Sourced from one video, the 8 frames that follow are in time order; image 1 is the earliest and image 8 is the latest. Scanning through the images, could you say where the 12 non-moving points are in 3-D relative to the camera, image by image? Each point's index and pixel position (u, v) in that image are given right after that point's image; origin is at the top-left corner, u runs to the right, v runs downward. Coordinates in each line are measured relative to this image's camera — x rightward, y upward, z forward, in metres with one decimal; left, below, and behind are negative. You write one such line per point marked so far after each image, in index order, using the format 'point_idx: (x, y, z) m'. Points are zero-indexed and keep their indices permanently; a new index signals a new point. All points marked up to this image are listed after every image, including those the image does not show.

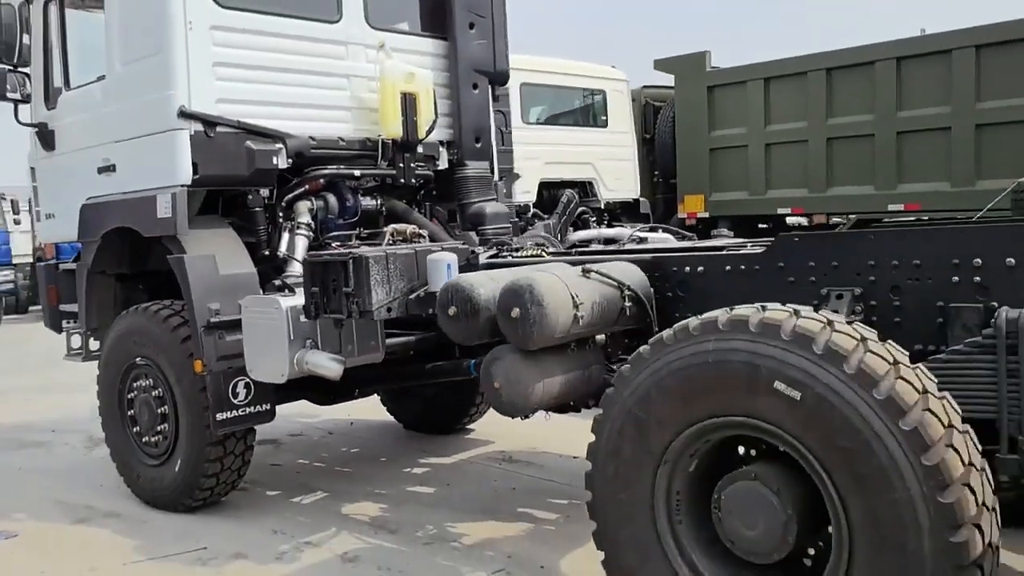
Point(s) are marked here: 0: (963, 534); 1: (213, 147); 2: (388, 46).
0: (+1.0, -0.5, +1.9) m
1: (-1.4, +0.6, +4.1) m
2: (-0.7, +1.3, +4.8) m
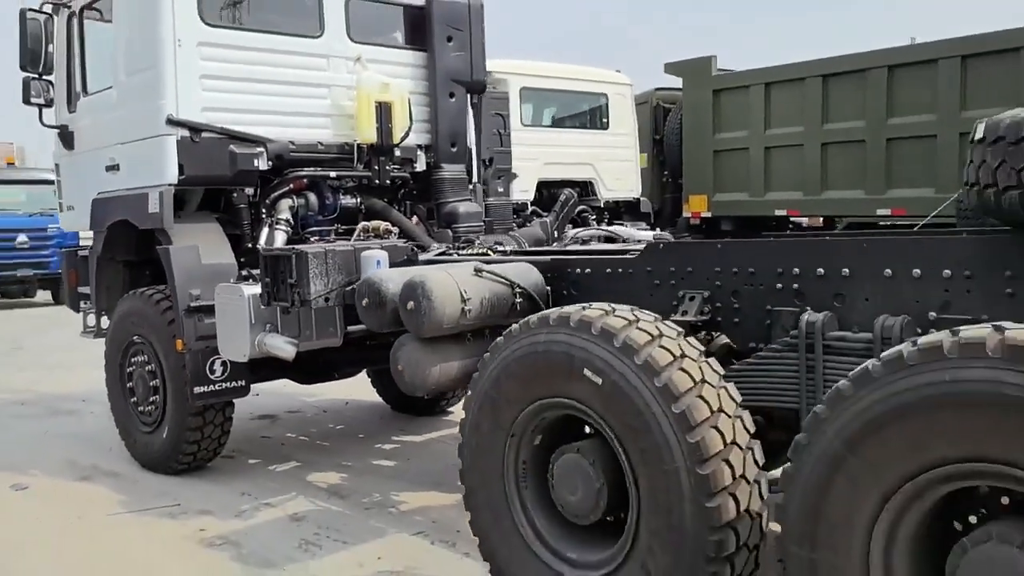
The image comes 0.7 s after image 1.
0: (+0.5, -0.5, +2.3) m
1: (-1.6, +0.7, +4.6) m
2: (-0.9, +1.3, +5.3) m
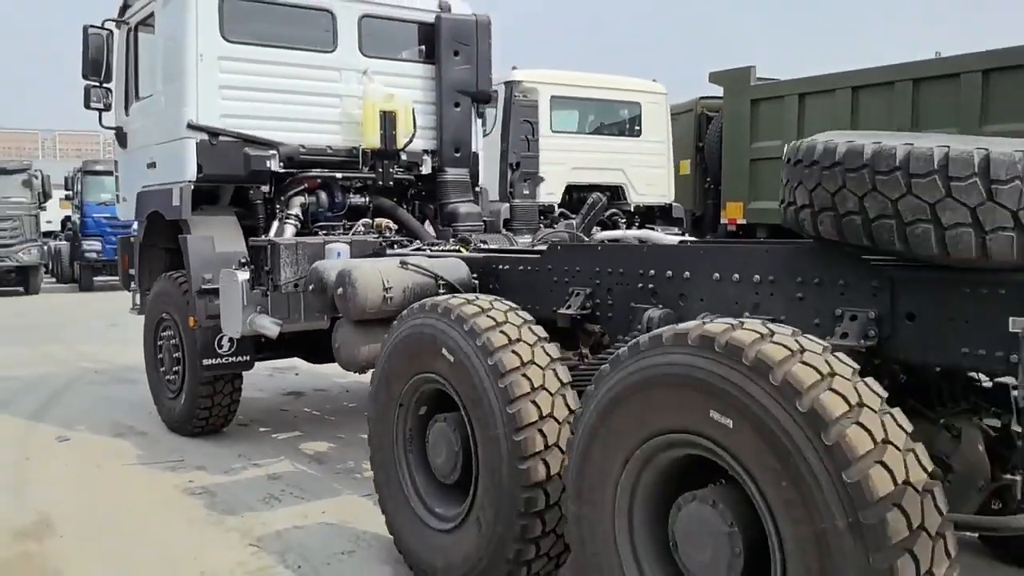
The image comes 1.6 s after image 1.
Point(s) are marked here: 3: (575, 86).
0: (+0.1, -0.5, +2.7) m
1: (-1.7, +0.8, +5.3) m
2: (-0.9, +1.4, +5.8) m
3: (+0.6, +1.9, +8.3) m
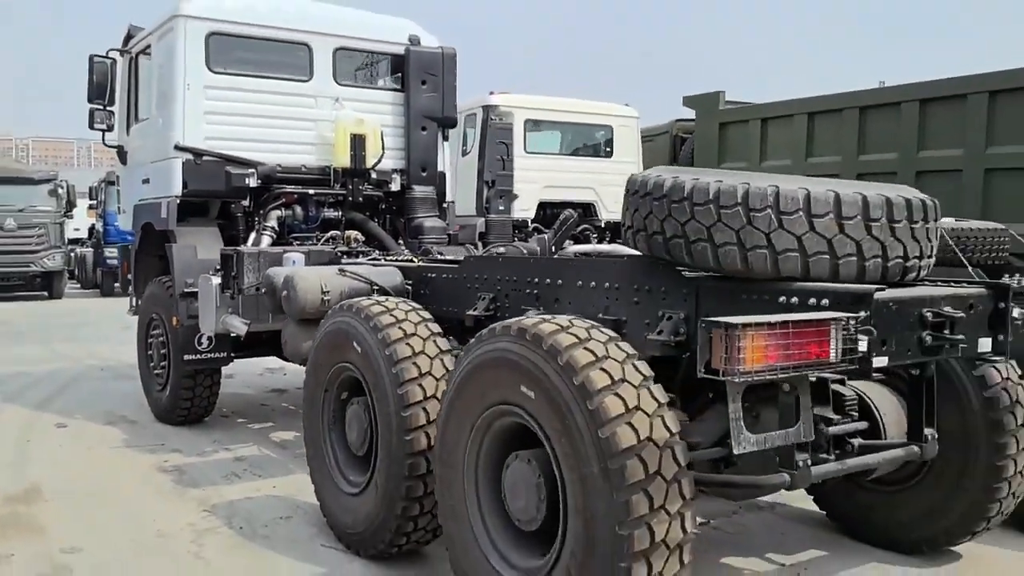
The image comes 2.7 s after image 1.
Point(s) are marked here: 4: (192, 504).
0: (-0.4, -0.5, +3.3) m
1: (-2.1, +0.8, +5.9) m
2: (-1.2, +1.4, +6.4) m
3: (+0.4, +1.8, +8.9) m
4: (-1.5, -1.0, +4.4) m
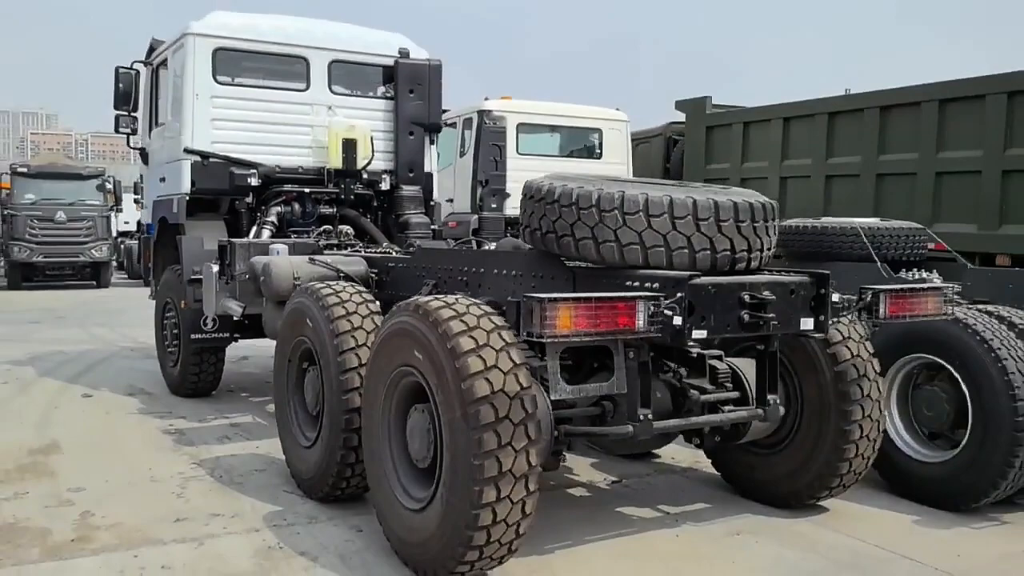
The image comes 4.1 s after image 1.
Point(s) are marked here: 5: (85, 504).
0: (-0.7, -0.5, +3.9) m
1: (-2.3, +0.9, +6.7) m
2: (-1.4, +1.4, +7.1) m
3: (+0.3, +1.8, +9.6) m
4: (-1.8, -1.0, +5.1) m
5: (-2.0, -1.0, +4.3) m
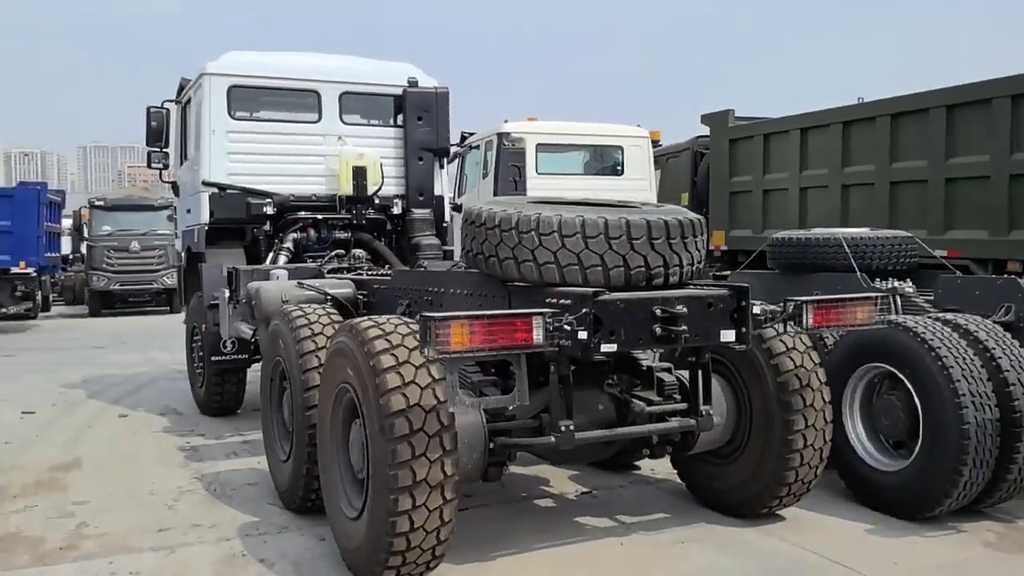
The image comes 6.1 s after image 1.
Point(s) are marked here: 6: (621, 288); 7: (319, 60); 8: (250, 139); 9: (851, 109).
0: (-0.9, -0.6, +4.2) m
1: (-2.3, +0.7, +7.1) m
2: (-1.4, +1.3, +7.5) m
3: (+0.5, +1.7, +9.7) m
4: (-1.9, -1.1, +5.4) m
5: (-2.2, -1.2, +4.6) m
6: (+0.4, 0.0, +3.5) m
7: (-1.6, +1.9, +7.5) m
8: (-2.1, +1.2, +7.2) m
9: (+3.1, +1.6, +8.2) m
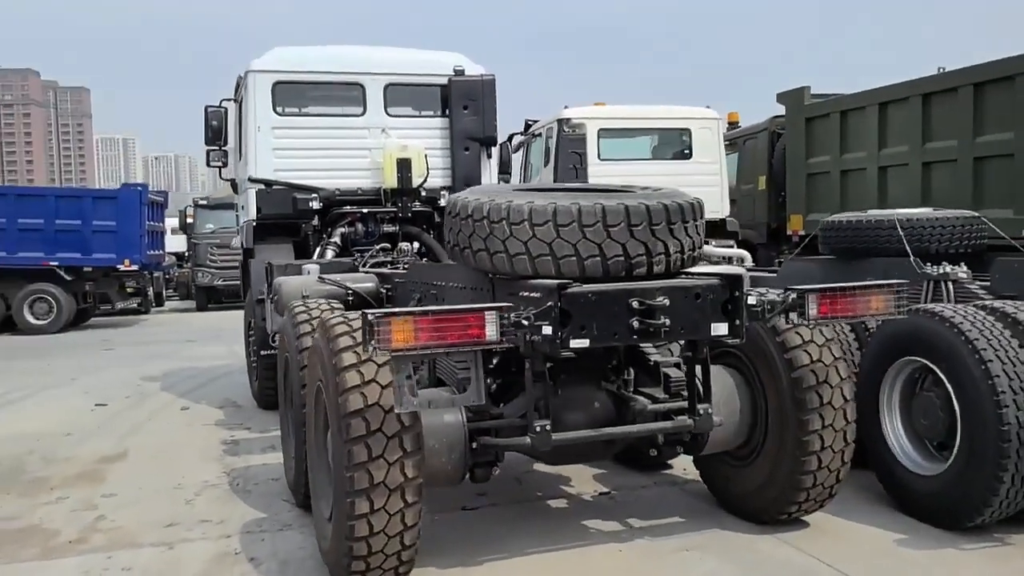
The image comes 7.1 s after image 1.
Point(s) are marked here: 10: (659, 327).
0: (-0.9, -0.5, +4.1) m
1: (-1.9, +0.7, +7.1) m
2: (-1.0, +1.3, +7.4) m
3: (+1.2, +1.8, +9.4) m
4: (-1.8, -1.1, +5.5) m
5: (-2.1, -1.1, +4.7) m
6: (+0.3, 0.0, +3.3) m
7: (-1.2, +1.9, +7.4) m
8: (-1.7, +1.2, +7.2) m
9: (+3.5, +1.7, +7.6) m
10: (+0.5, -0.1, +3.1) m
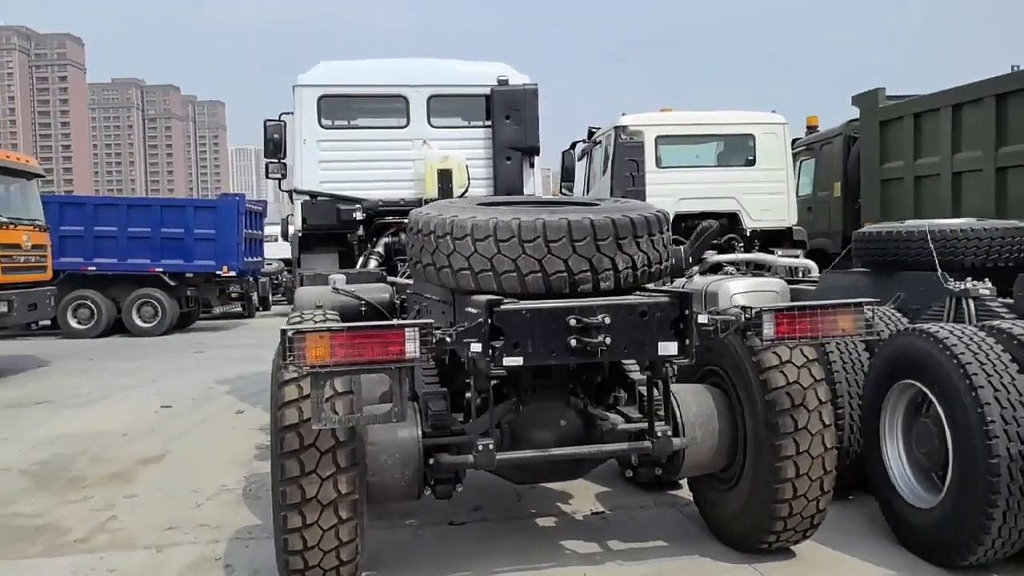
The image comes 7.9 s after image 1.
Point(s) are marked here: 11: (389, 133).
0: (-1.0, -0.6, +4.2) m
1: (-1.6, +0.6, +7.3) m
2: (-0.6, +1.2, +7.5) m
3: (+1.8, +1.7, +9.2) m
4: (-1.7, -1.1, +5.7) m
5: (-2.1, -1.2, +4.9) m
6: (+0.1, 0.0, +3.2) m
7: (-0.9, +1.9, +7.5) m
8: (-1.4, +1.1, +7.3) m
9: (+3.8, +1.6, +7.1) m
10: (+0.3, -0.2, +3.0) m
11: (-1.0, +1.3, +7.4) m
